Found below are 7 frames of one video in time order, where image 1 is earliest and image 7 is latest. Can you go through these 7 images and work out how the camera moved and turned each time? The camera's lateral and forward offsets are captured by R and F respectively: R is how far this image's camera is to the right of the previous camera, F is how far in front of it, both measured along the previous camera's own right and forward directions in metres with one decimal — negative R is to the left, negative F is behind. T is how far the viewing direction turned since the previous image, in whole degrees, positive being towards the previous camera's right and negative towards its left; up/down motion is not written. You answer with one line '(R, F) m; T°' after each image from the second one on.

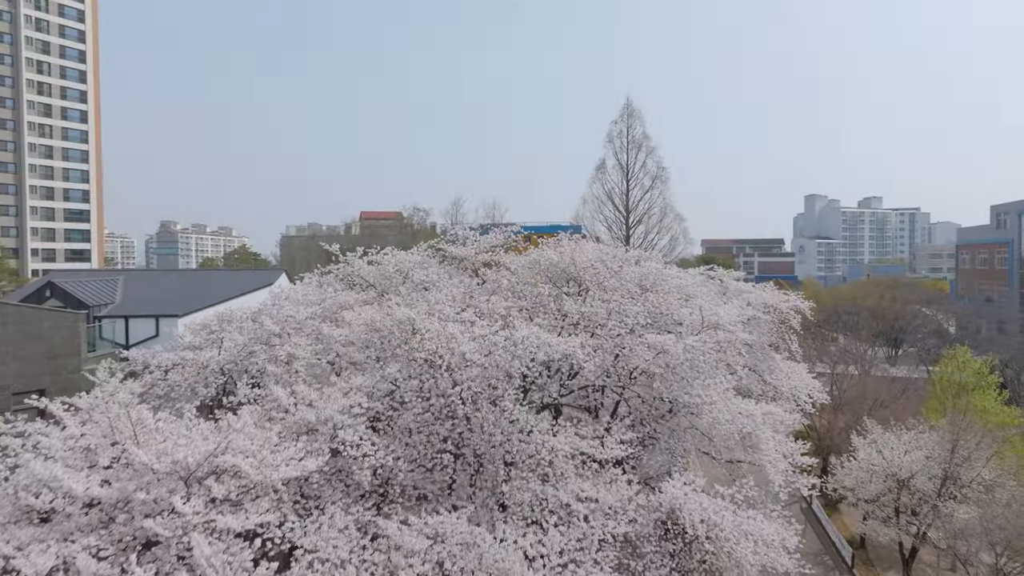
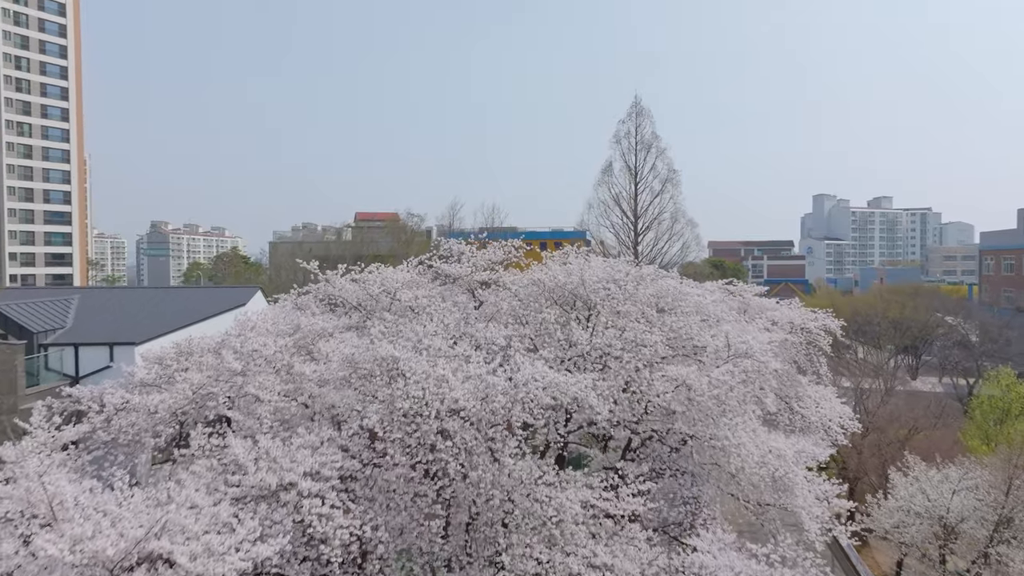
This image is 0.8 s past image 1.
(0.0, +1.2) m; 0°
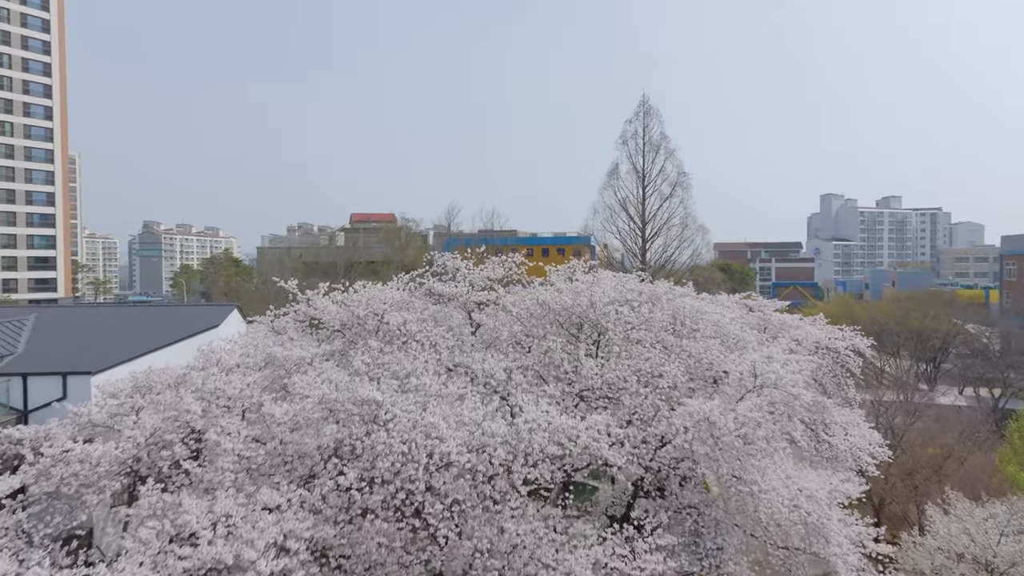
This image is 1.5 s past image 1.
(0.0, +0.9) m; 0°
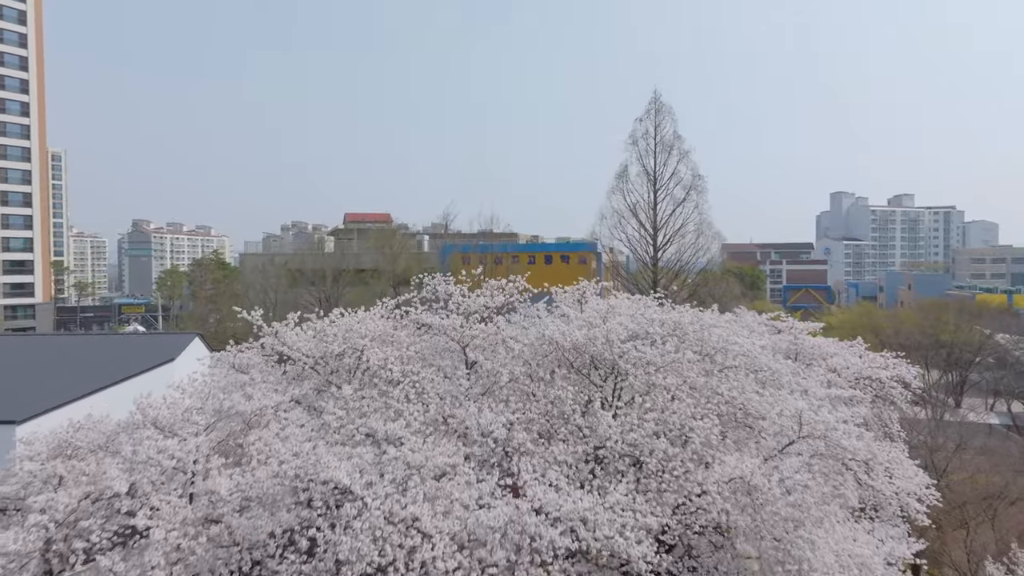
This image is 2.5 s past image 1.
(0.0, +1.2) m; 0°
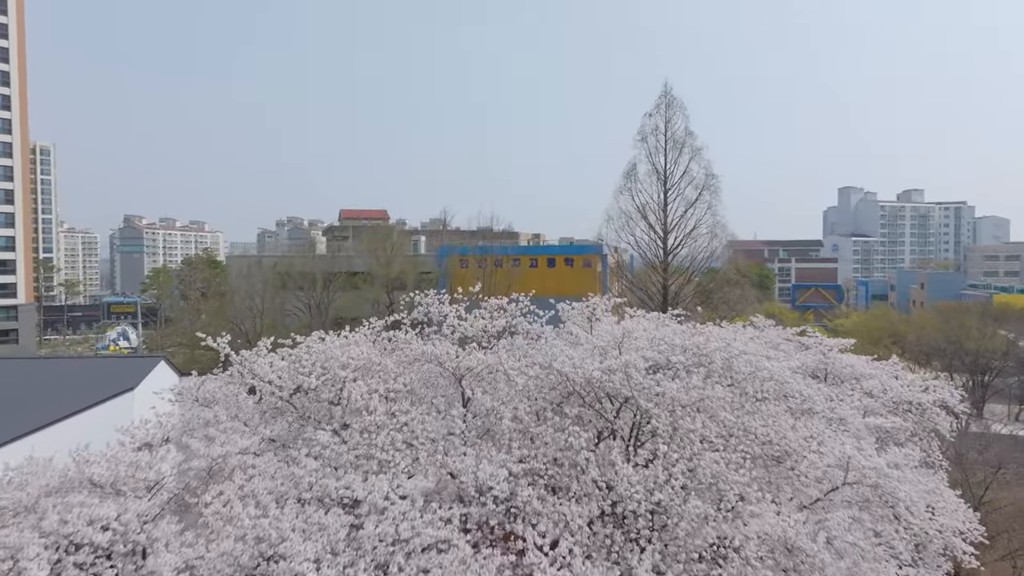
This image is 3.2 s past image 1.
(0.0, +0.9) m; 0°
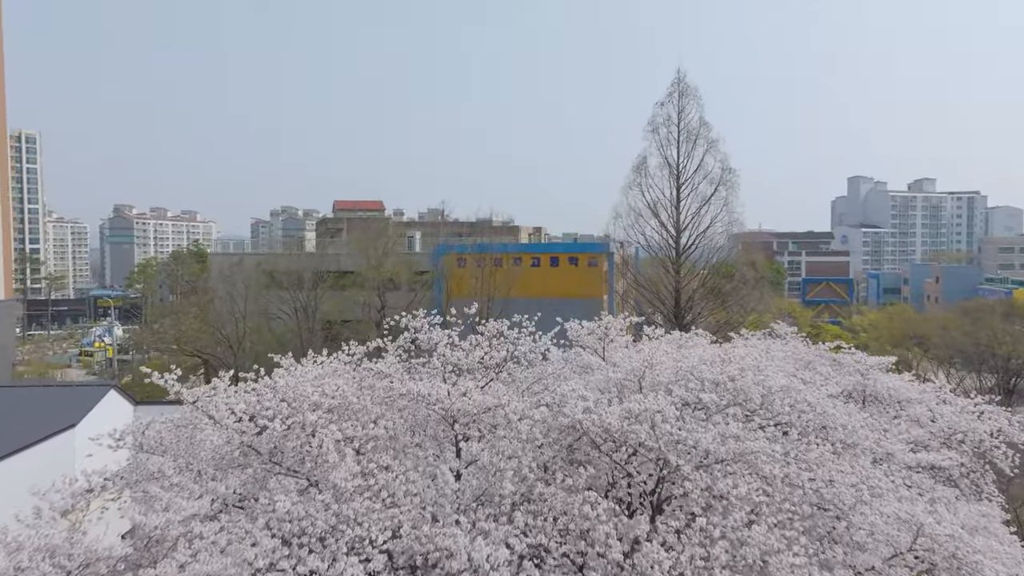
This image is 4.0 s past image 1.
(0.0, +1.0) m; 0°
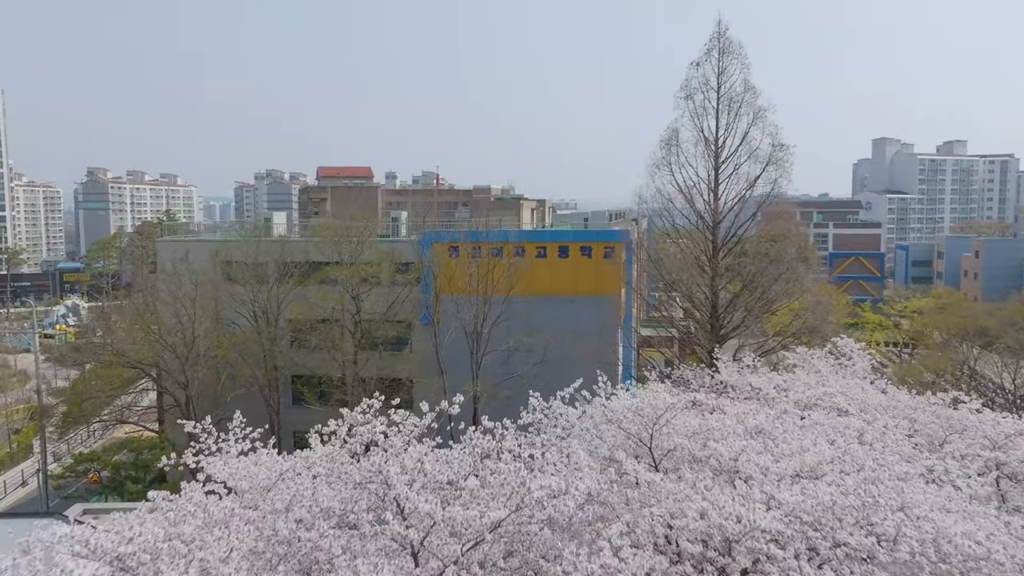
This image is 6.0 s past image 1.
(0.0, +2.3) m; 0°
